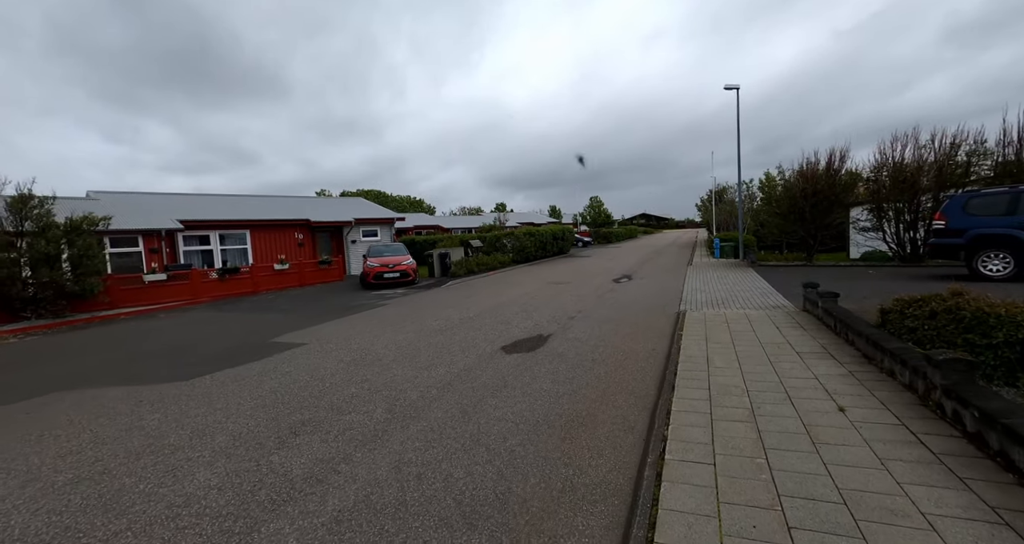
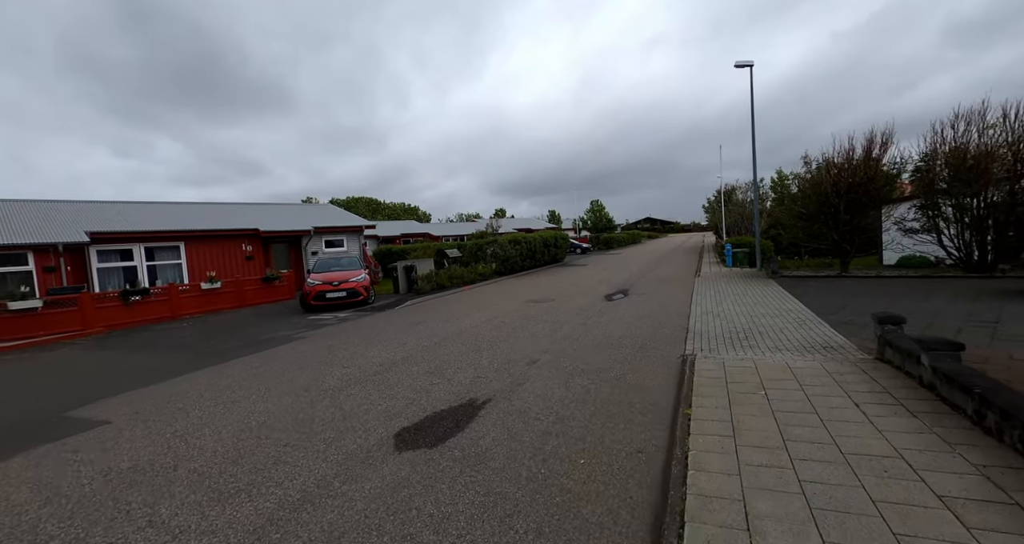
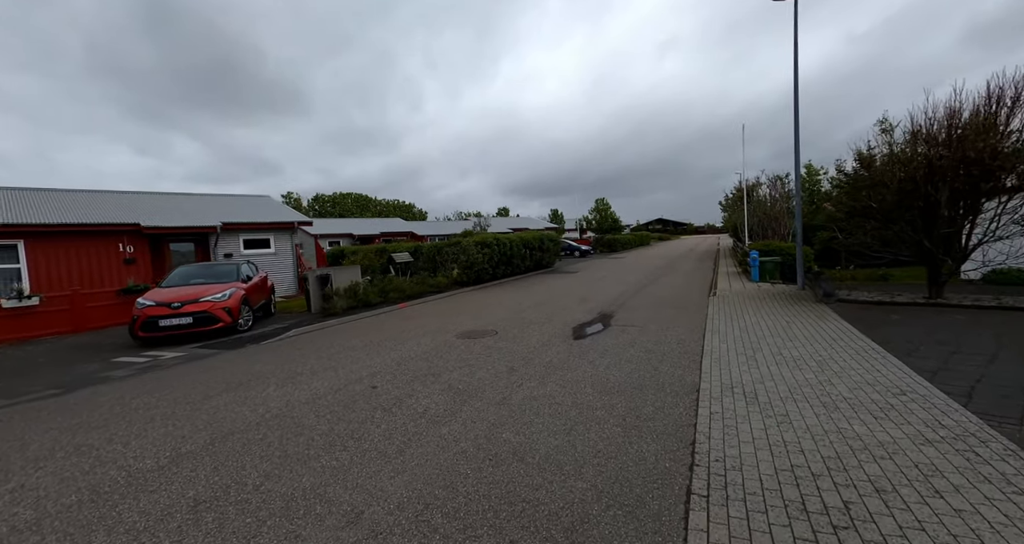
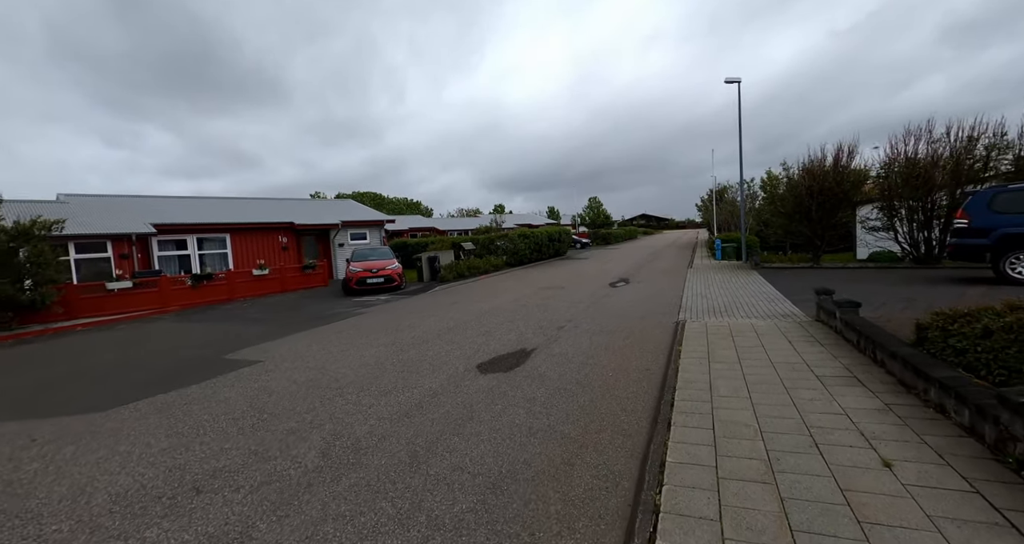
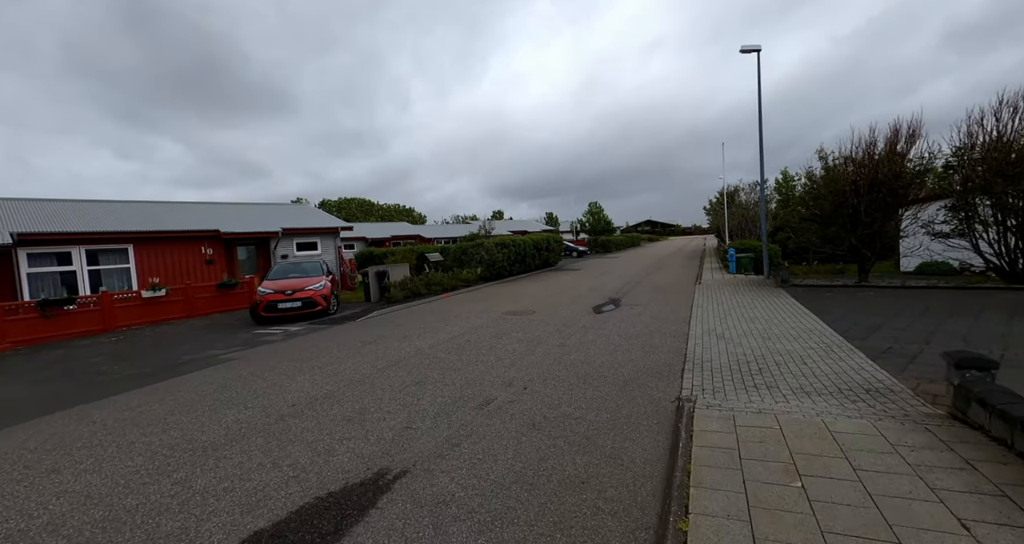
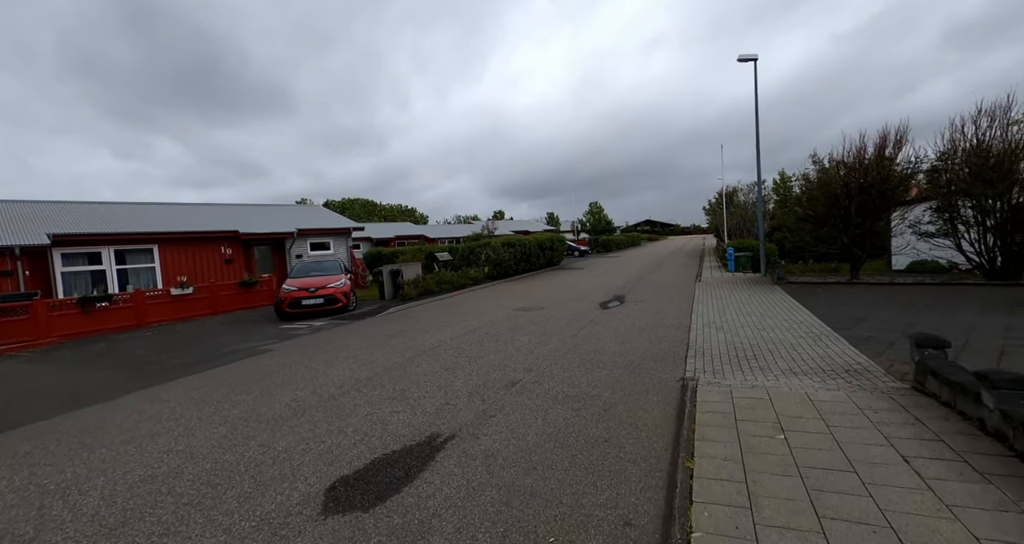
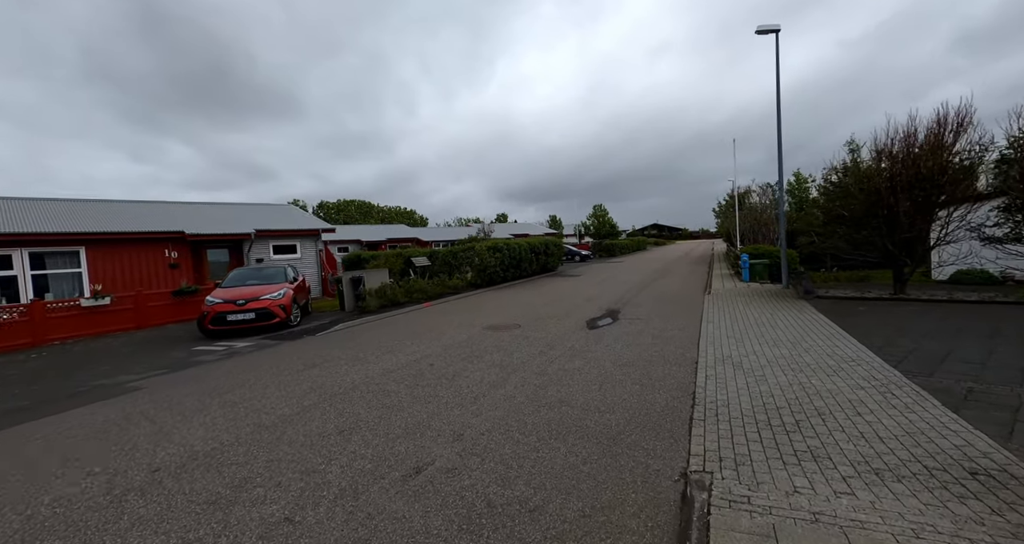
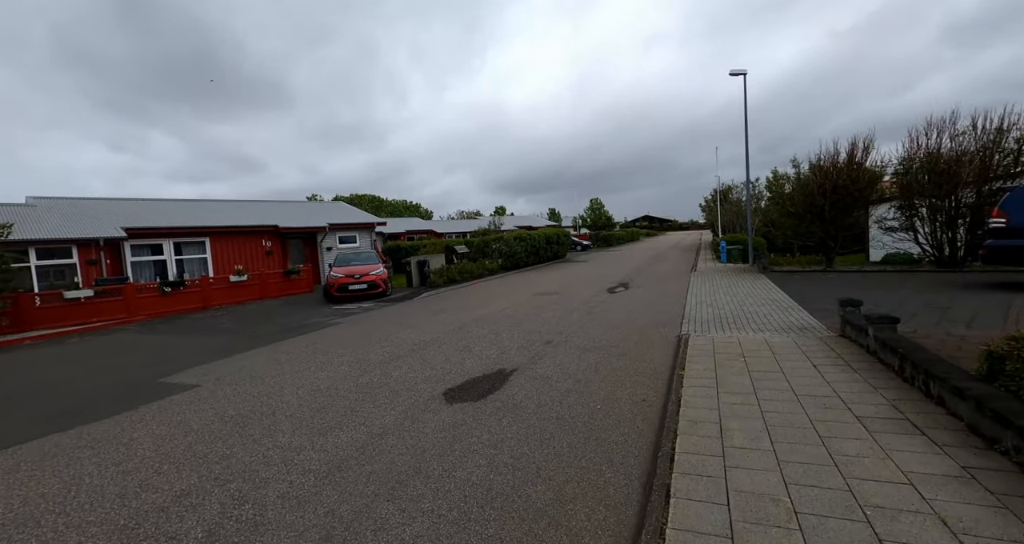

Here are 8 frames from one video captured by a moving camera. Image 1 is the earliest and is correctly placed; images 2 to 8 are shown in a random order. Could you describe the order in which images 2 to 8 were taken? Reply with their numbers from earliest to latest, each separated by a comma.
4, 8, 2, 6, 5, 7, 3
